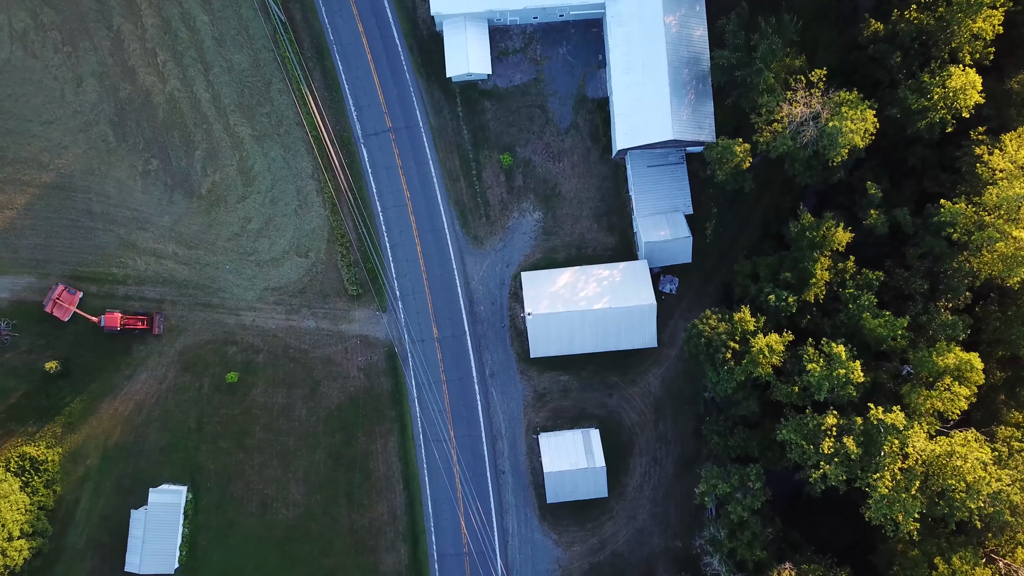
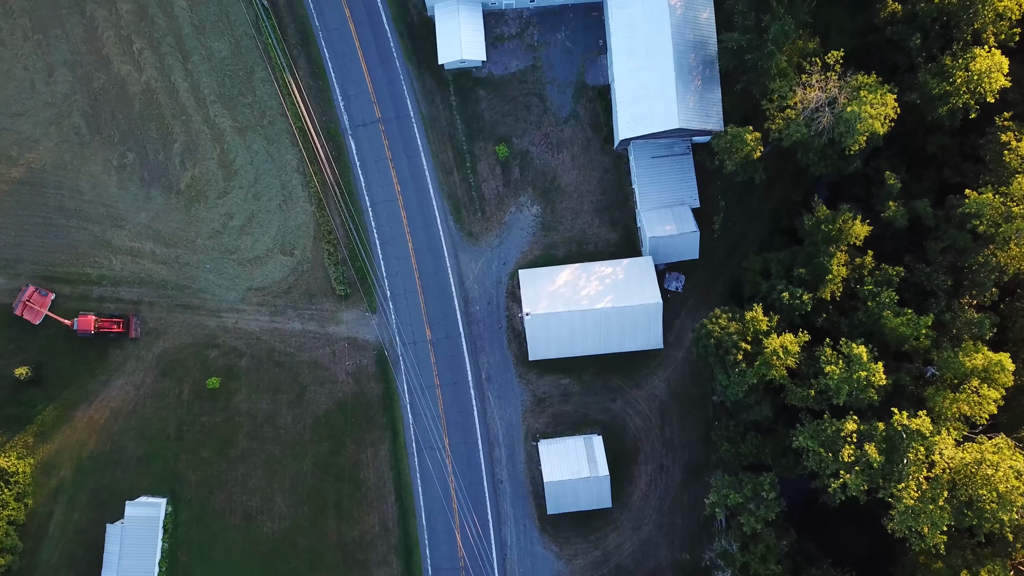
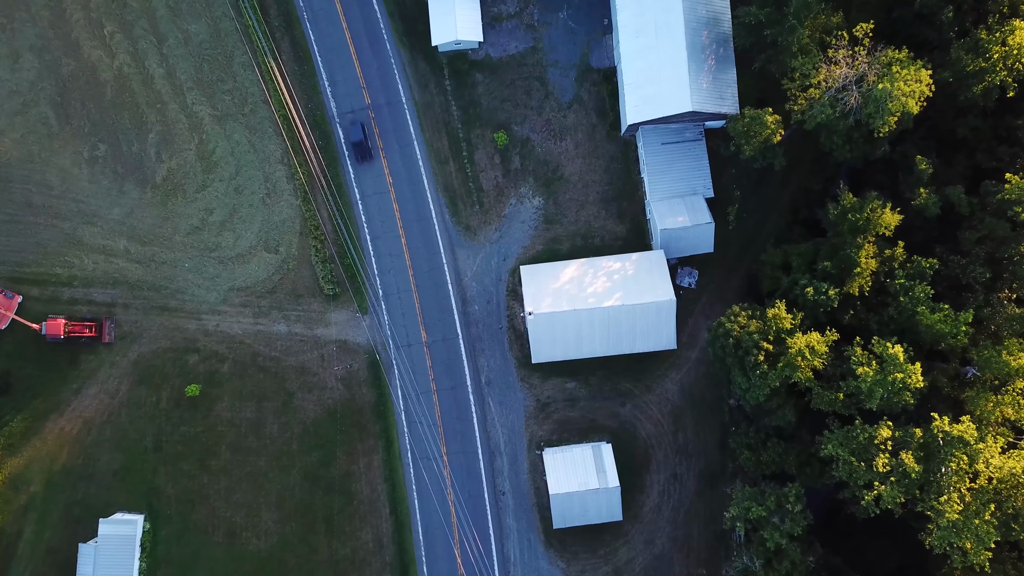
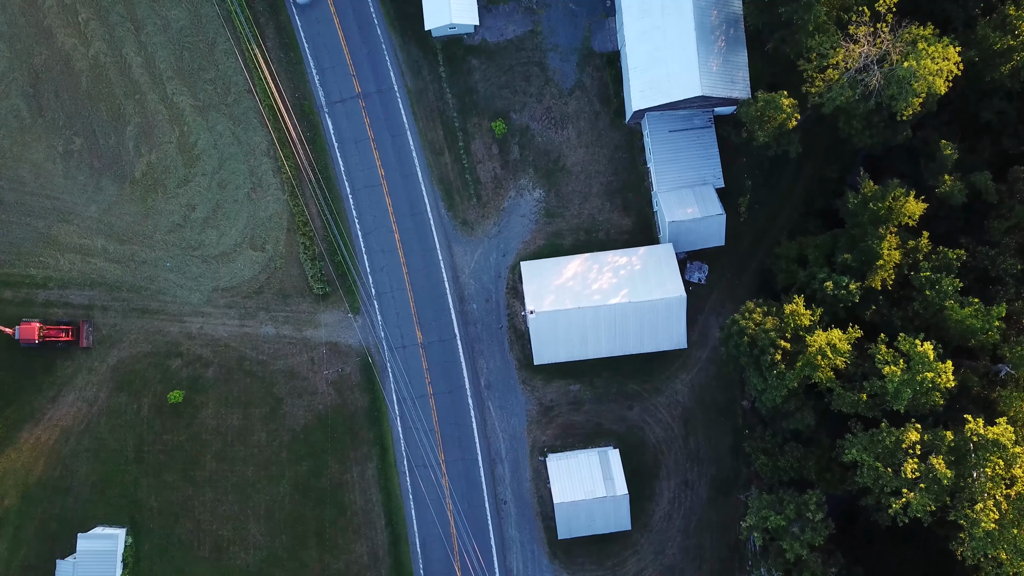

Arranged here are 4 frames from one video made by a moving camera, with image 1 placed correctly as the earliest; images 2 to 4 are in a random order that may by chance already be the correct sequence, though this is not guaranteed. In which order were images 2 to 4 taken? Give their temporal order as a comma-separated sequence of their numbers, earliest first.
2, 3, 4
